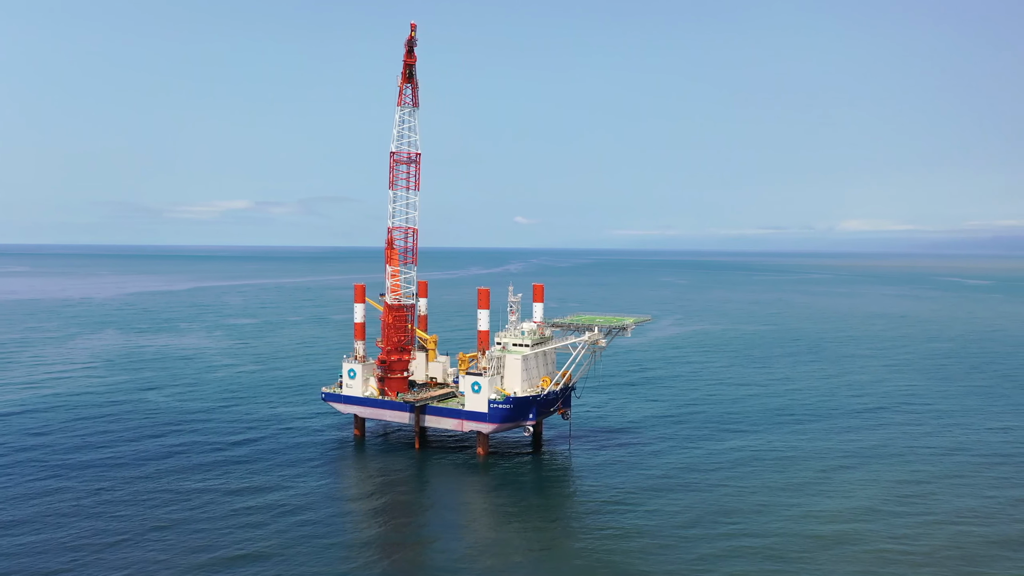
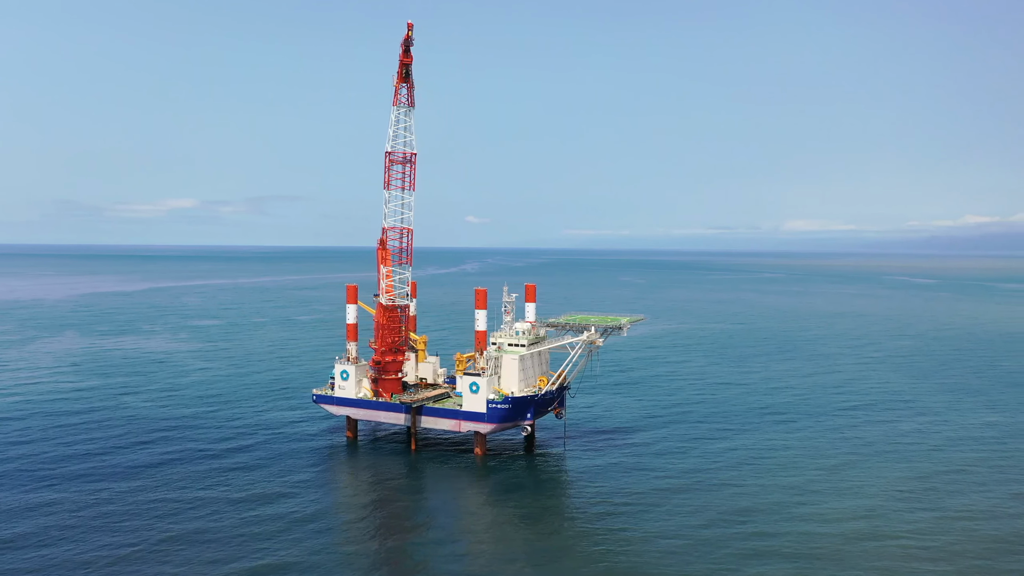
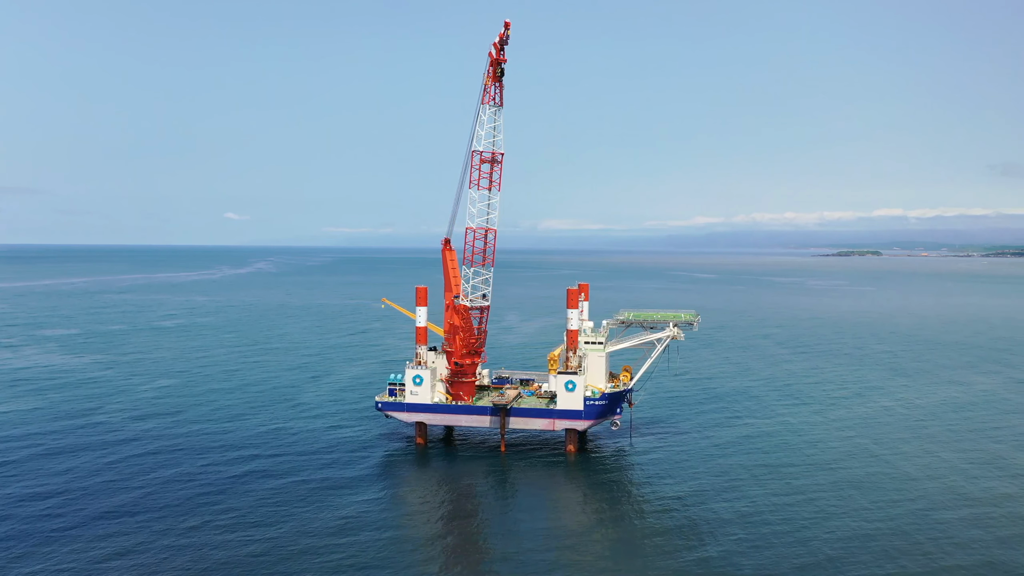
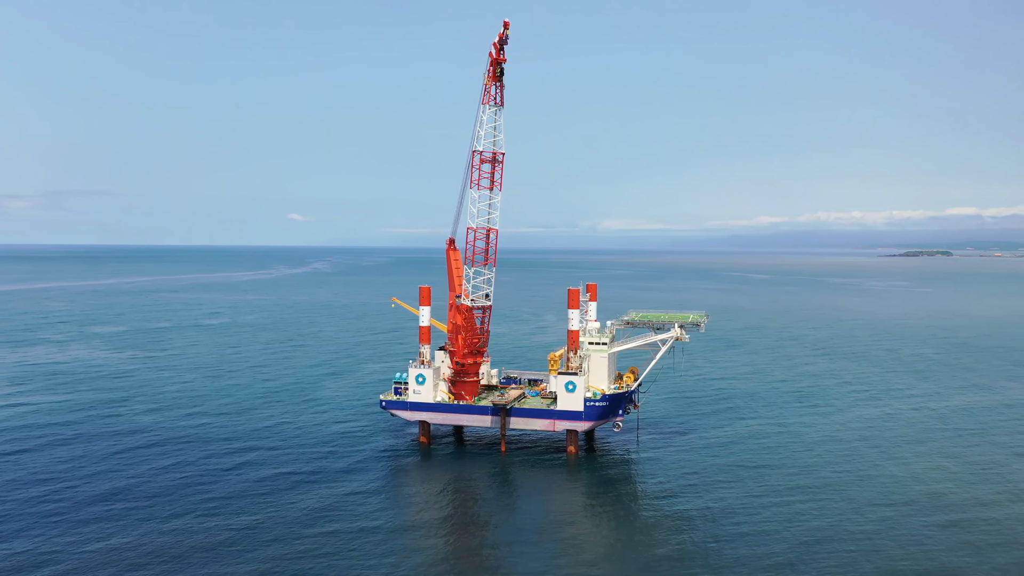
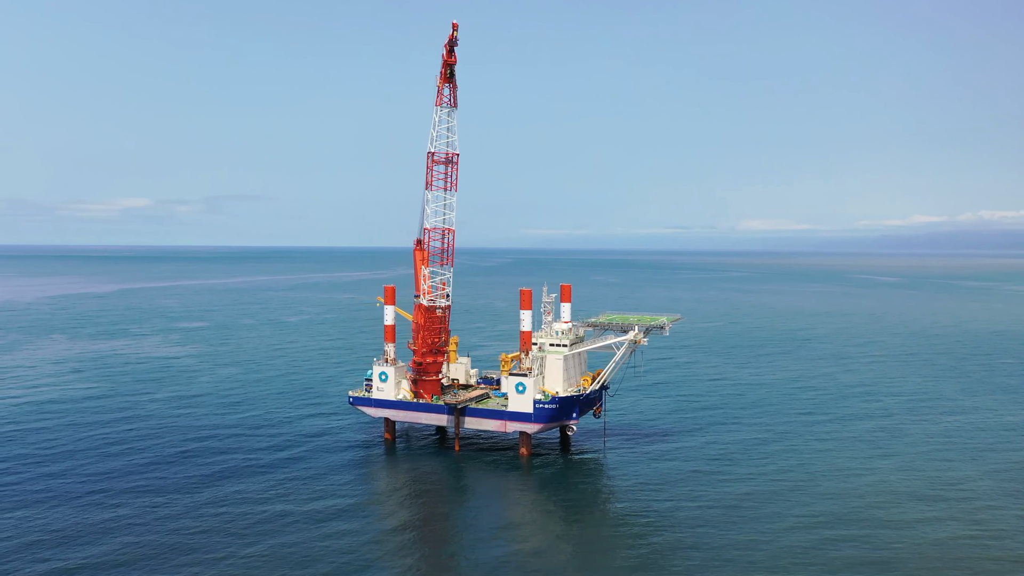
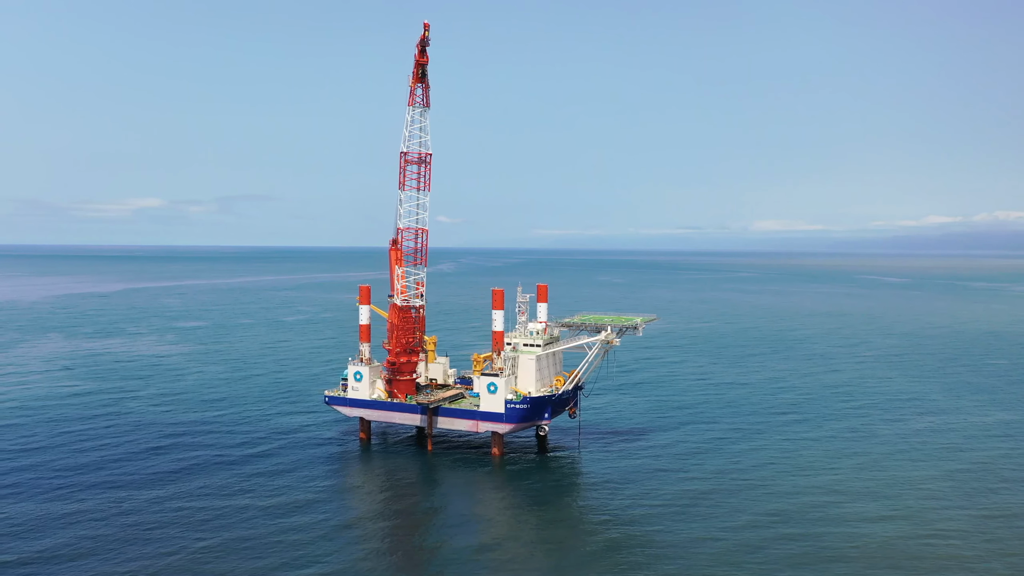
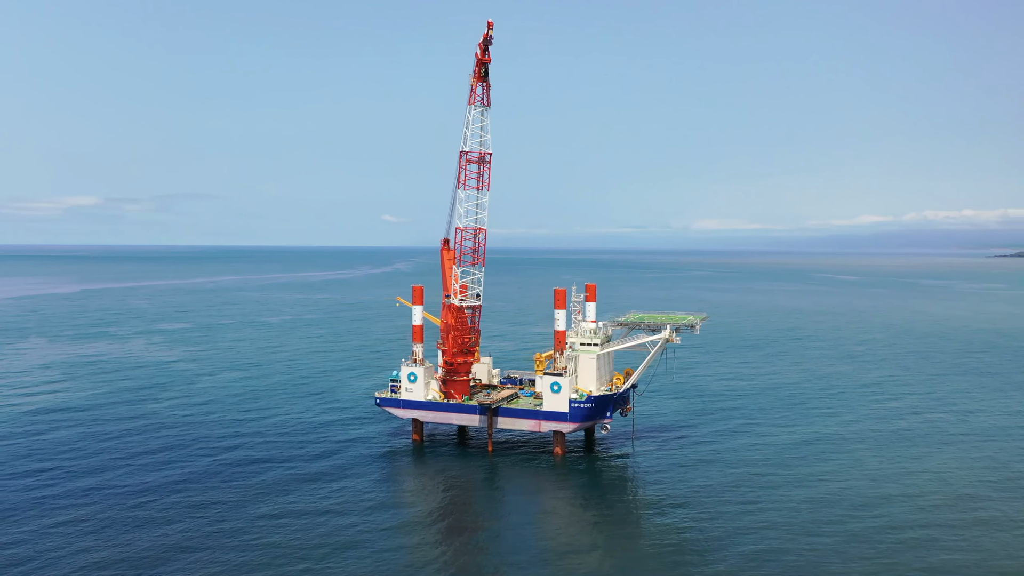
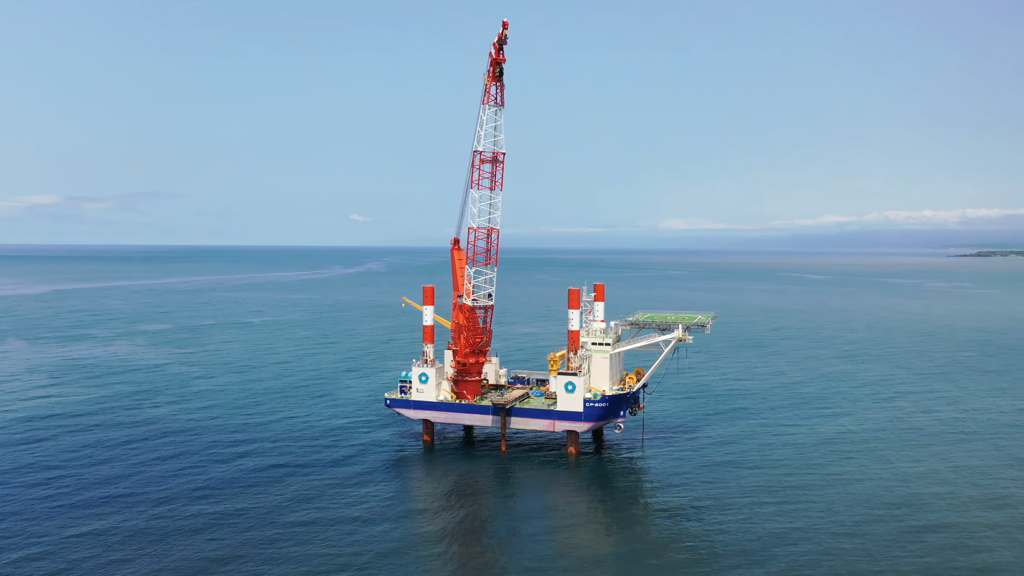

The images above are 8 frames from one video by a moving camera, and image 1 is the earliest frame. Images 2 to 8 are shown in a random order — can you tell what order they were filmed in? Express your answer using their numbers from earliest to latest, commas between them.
2, 6, 5, 7, 8, 4, 3
